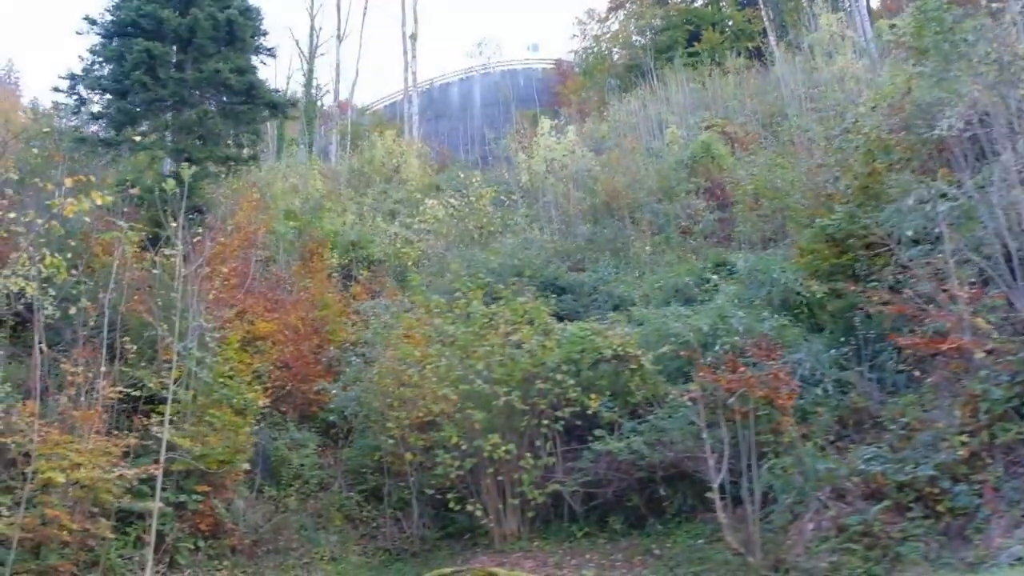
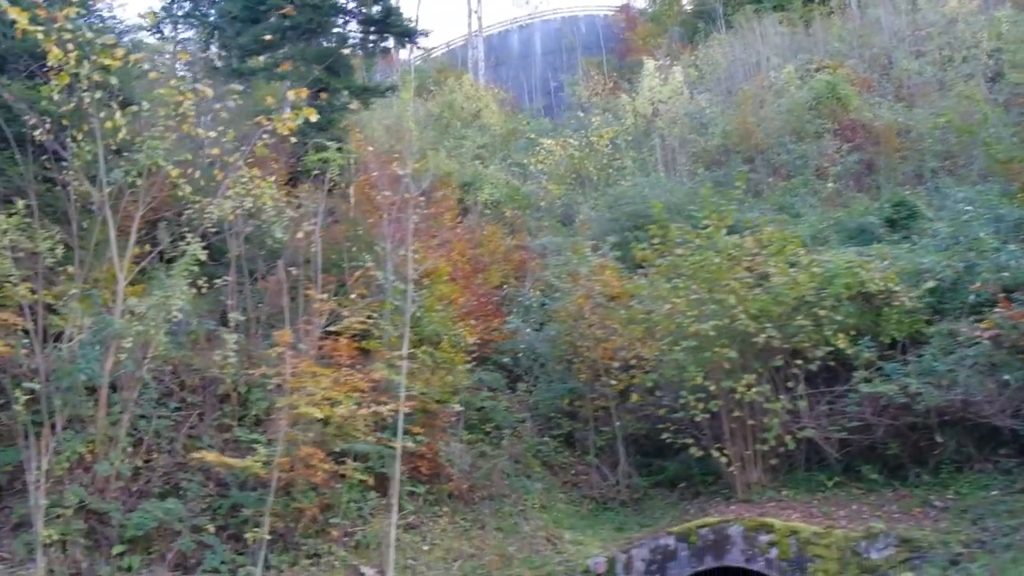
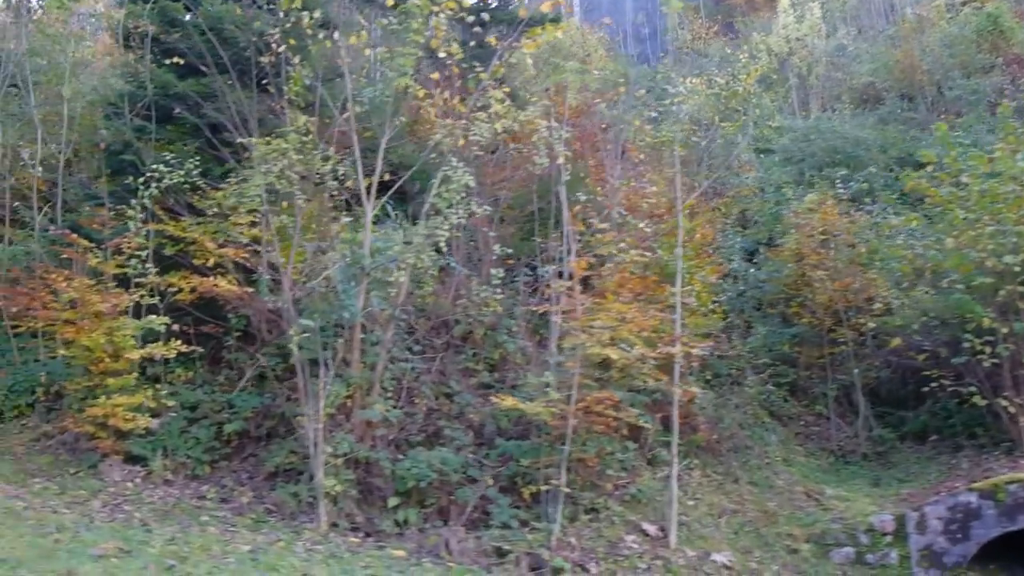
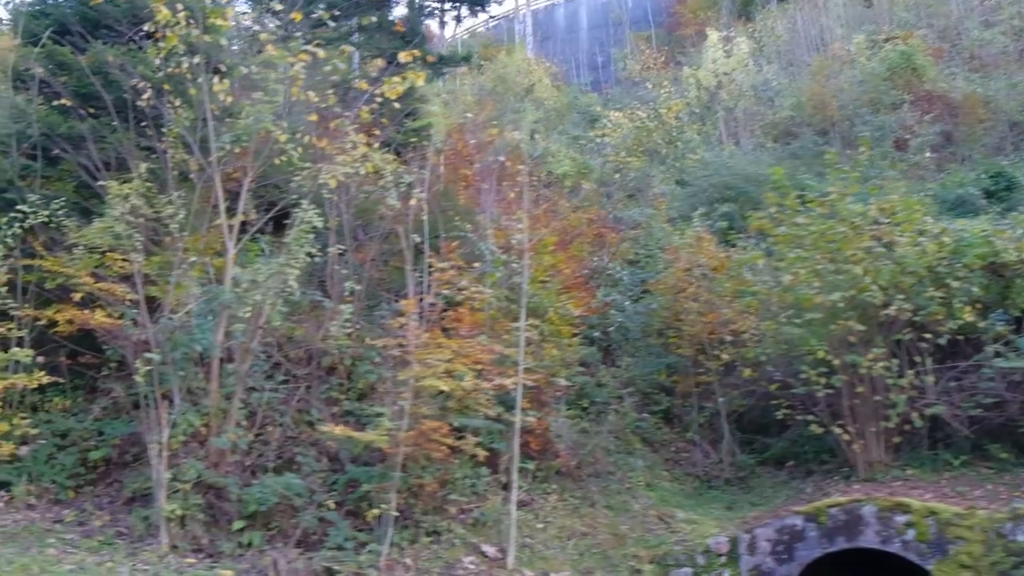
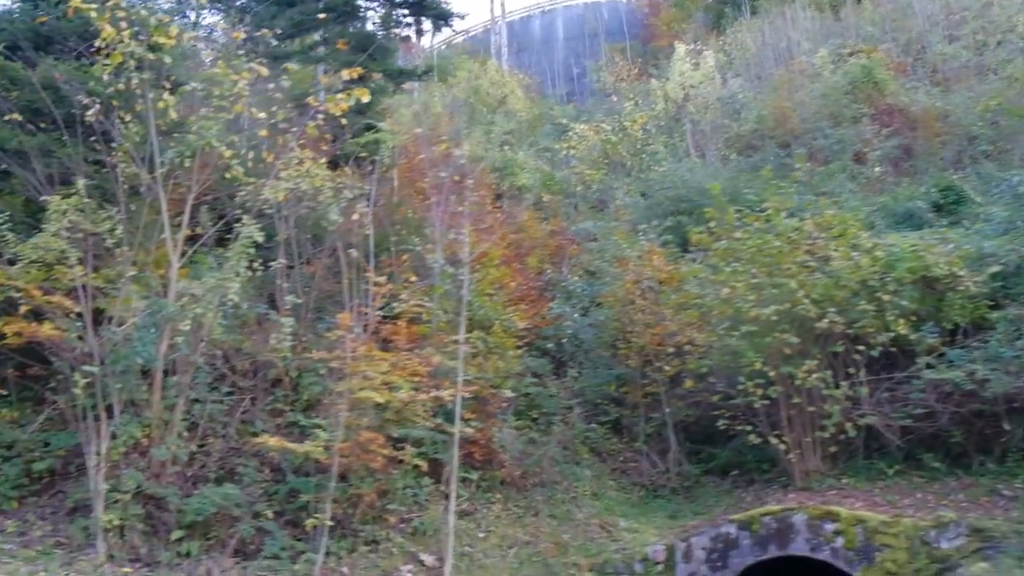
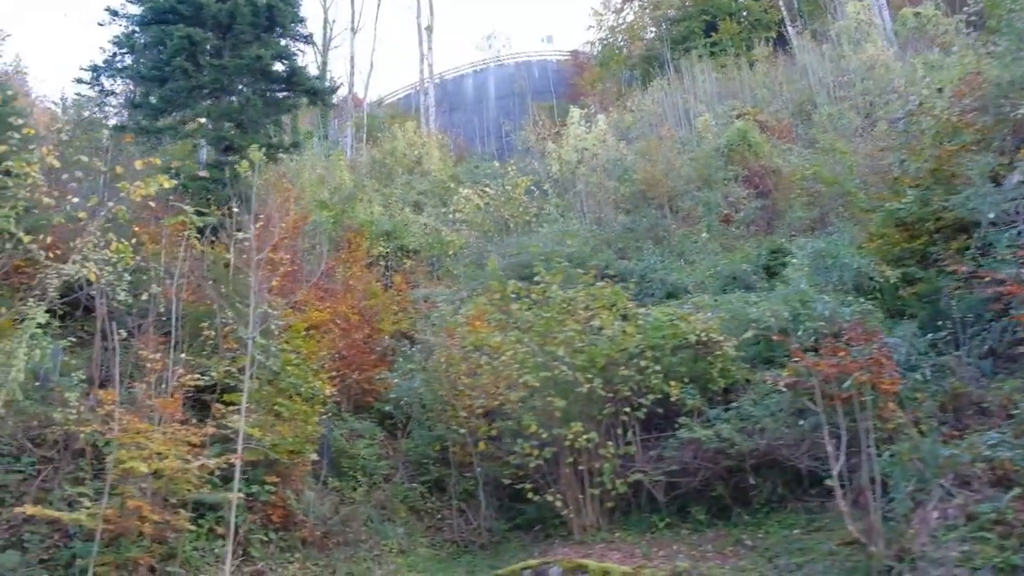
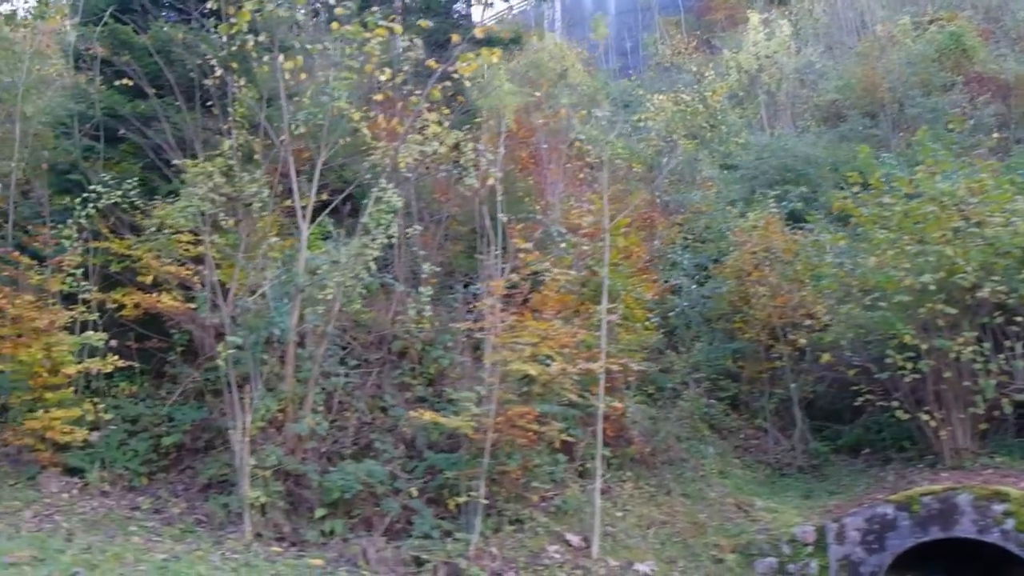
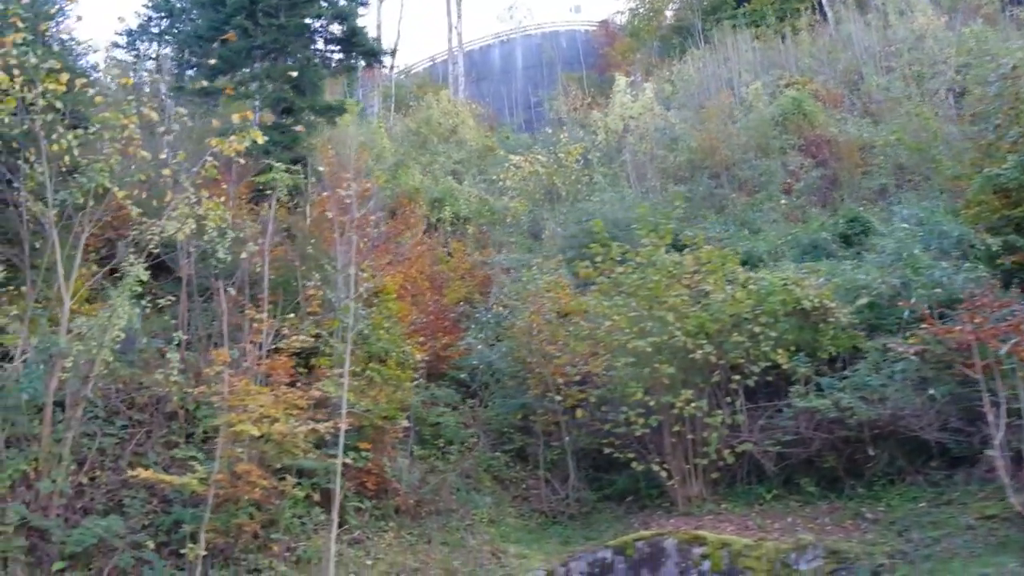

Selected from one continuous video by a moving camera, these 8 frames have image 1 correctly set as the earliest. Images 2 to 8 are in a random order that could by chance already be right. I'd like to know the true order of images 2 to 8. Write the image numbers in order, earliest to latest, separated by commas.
6, 8, 2, 5, 4, 7, 3
